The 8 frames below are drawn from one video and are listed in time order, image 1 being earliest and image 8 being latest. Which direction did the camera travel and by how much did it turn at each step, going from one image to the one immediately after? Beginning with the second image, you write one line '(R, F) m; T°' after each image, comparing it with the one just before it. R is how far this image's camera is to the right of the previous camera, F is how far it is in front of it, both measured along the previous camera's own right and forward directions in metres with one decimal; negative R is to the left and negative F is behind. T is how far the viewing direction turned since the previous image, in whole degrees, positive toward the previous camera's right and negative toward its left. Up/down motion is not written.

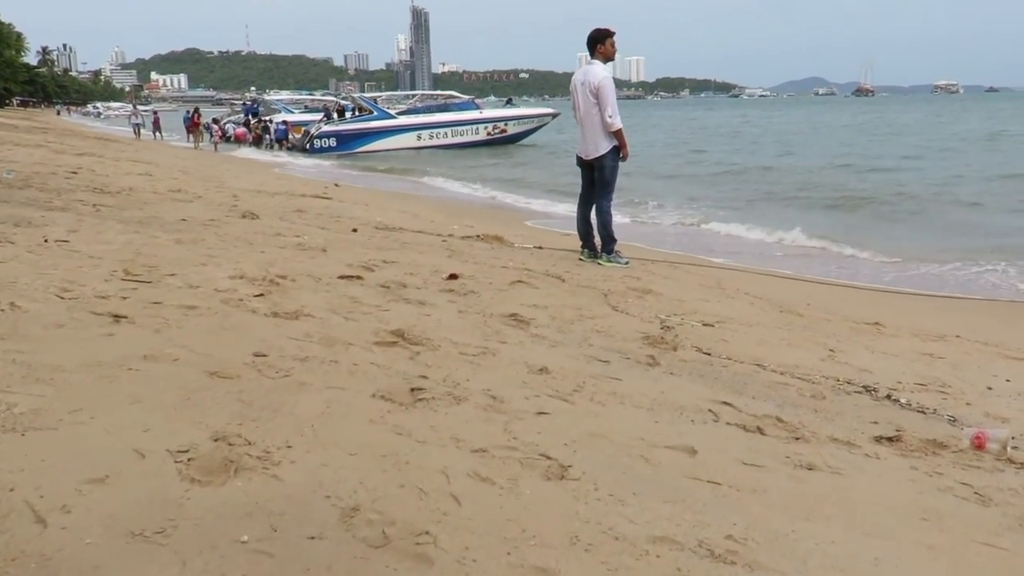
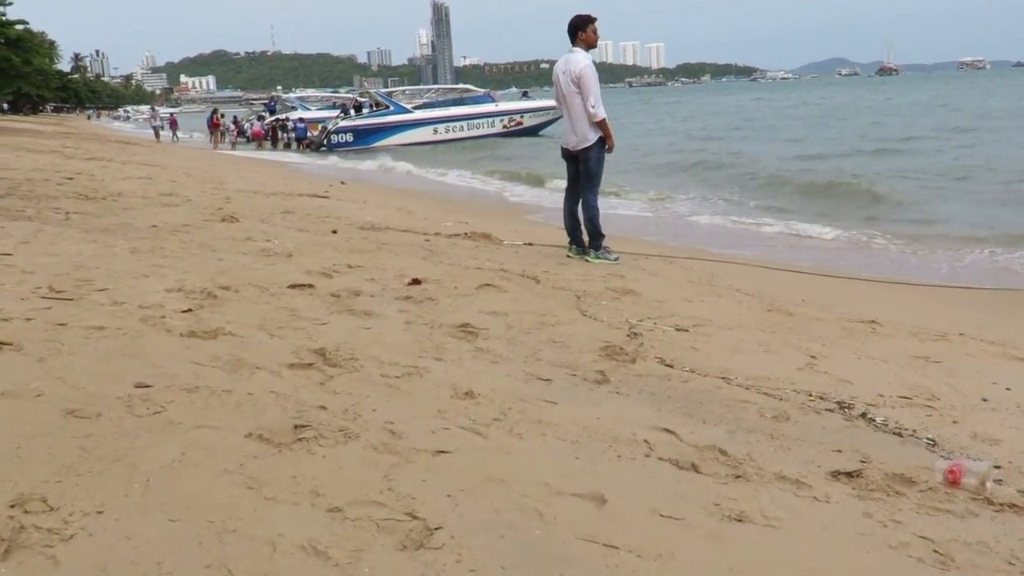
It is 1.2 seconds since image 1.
(+0.3, +0.3) m; -2°
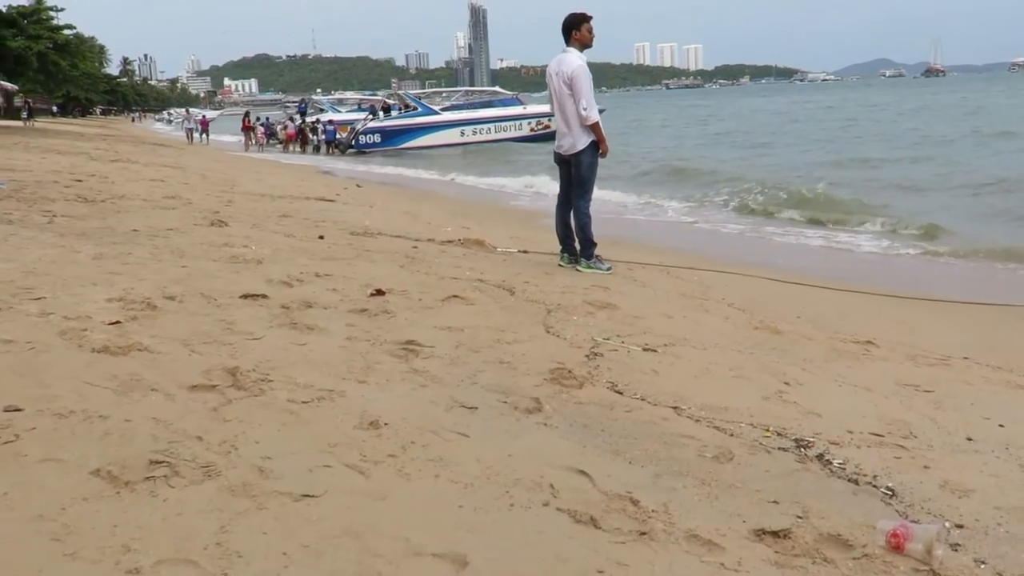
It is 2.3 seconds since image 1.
(+0.4, +0.2) m; -2°
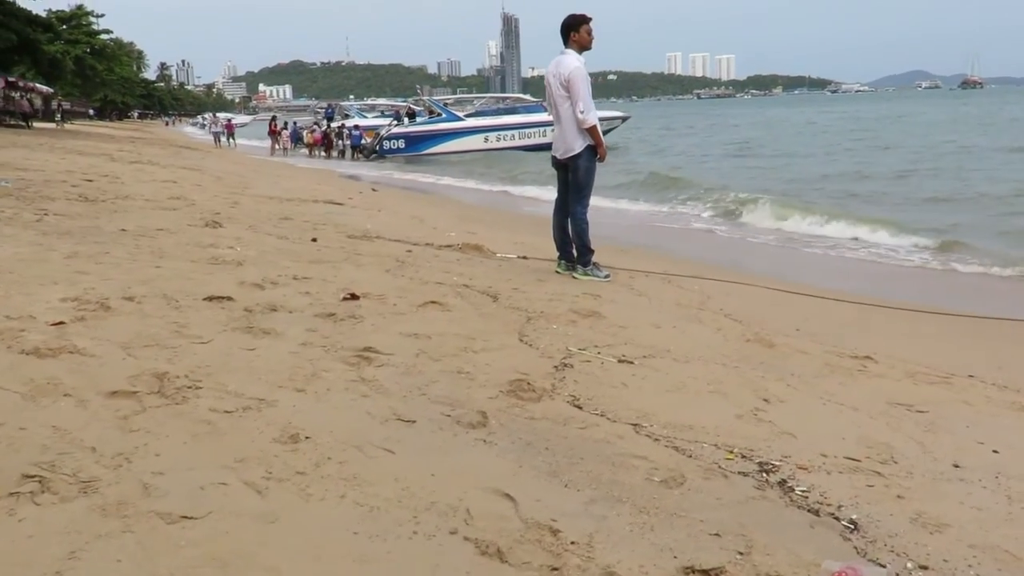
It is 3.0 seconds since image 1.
(+0.3, +0.2) m; -2°
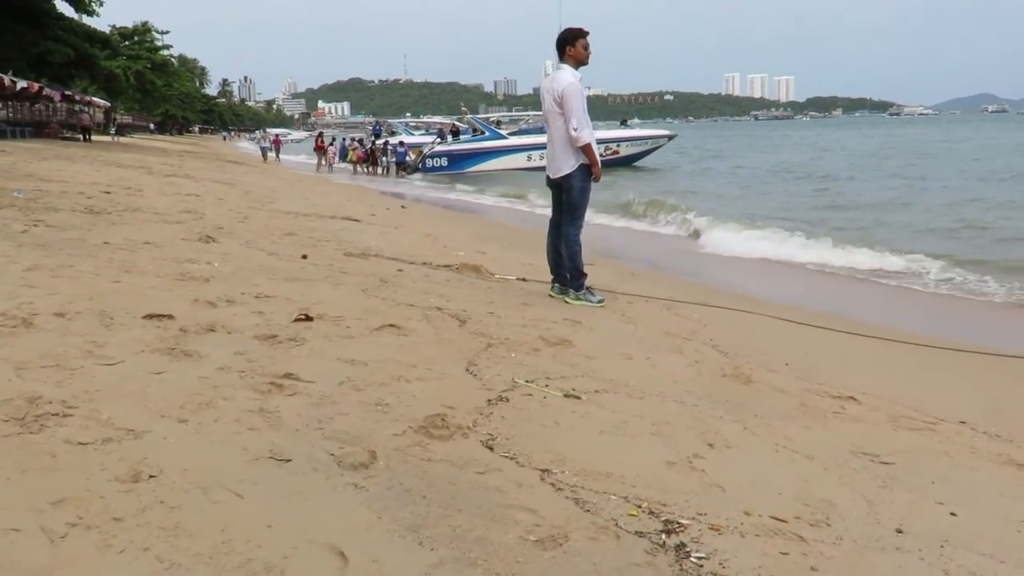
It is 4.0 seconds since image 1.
(+0.4, +0.2) m; -3°
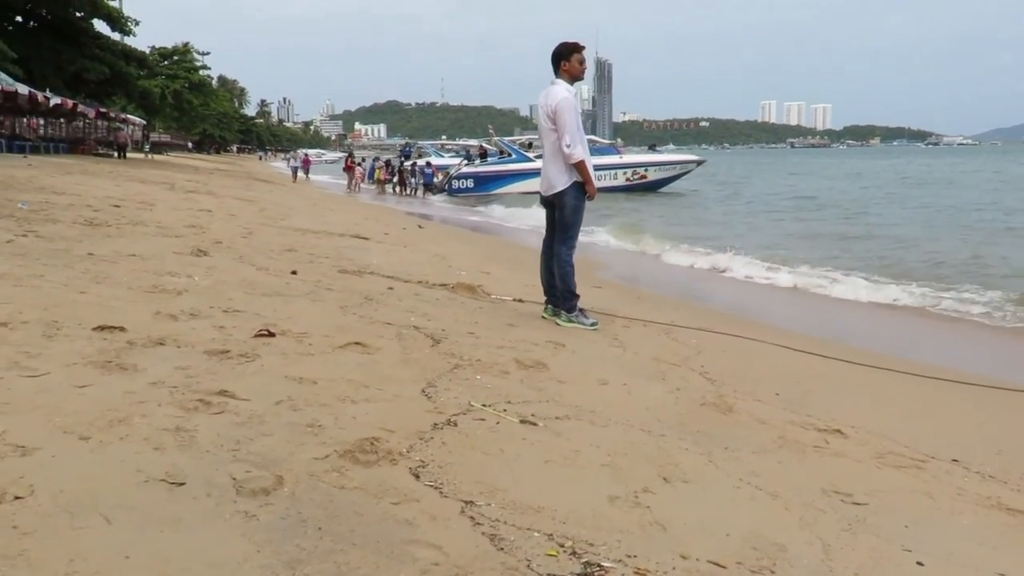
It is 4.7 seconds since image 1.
(+0.3, +0.2) m; -2°
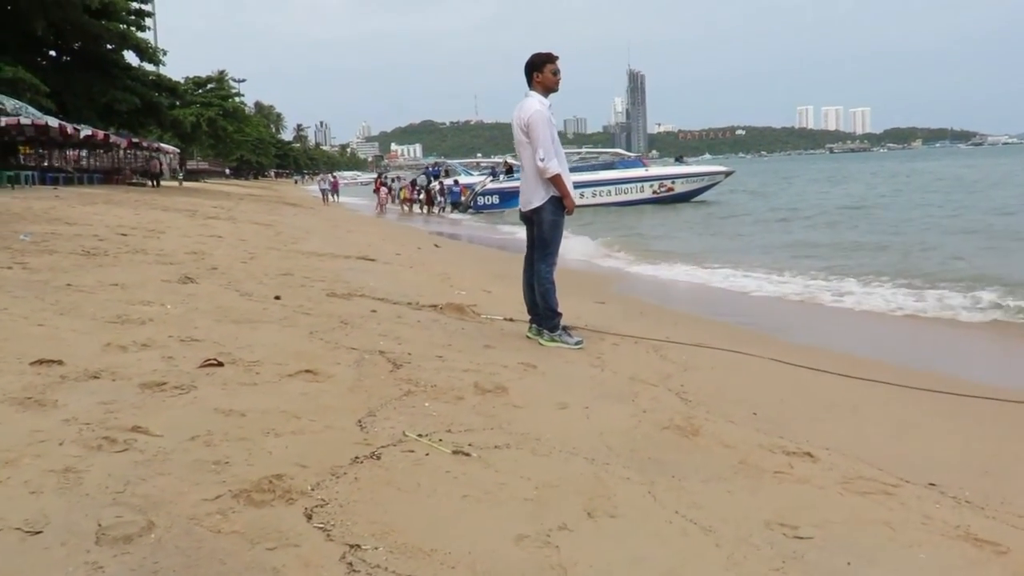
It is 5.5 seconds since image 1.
(+0.4, +0.2) m; -3°
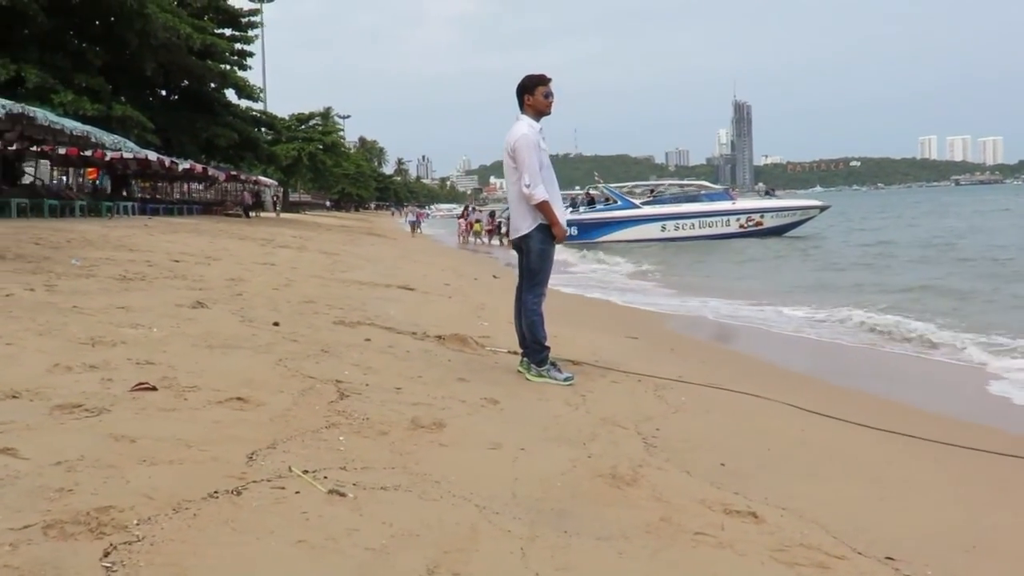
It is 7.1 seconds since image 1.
(+0.7, +0.3) m; -7°
